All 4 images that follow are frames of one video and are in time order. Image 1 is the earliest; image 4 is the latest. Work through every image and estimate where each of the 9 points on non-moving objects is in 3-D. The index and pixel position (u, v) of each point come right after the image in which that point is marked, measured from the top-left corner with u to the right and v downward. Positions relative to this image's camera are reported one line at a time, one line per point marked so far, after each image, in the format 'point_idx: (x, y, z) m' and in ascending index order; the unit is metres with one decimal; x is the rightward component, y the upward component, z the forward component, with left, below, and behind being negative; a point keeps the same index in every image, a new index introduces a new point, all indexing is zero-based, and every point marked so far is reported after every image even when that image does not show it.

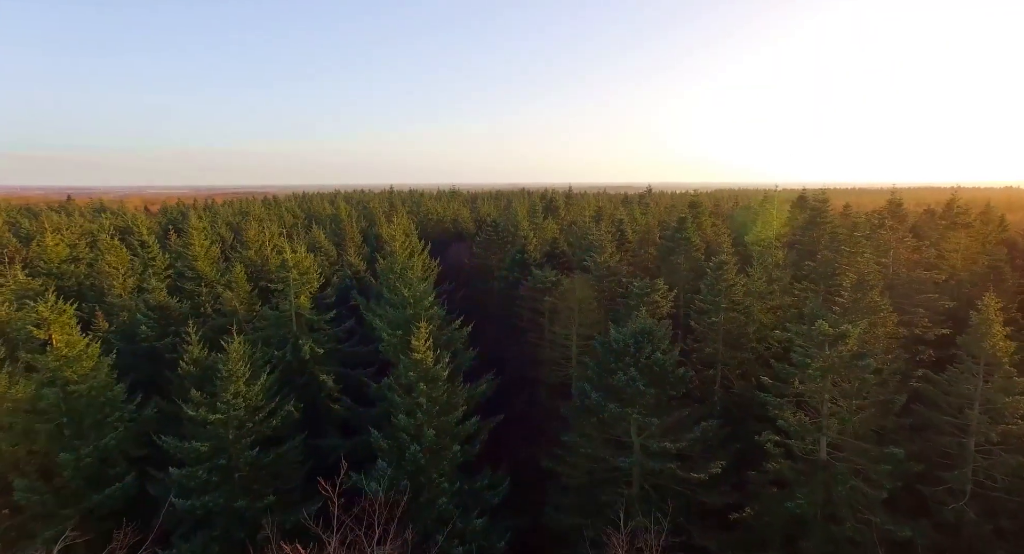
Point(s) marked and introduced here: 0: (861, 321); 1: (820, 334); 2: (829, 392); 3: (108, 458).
0: (+13.5, -1.7, +19.1) m
1: (+11.4, -2.1, +18.4) m
2: (+11.8, -4.3, +18.5) m
3: (-16.3, -7.3, +20.0) m
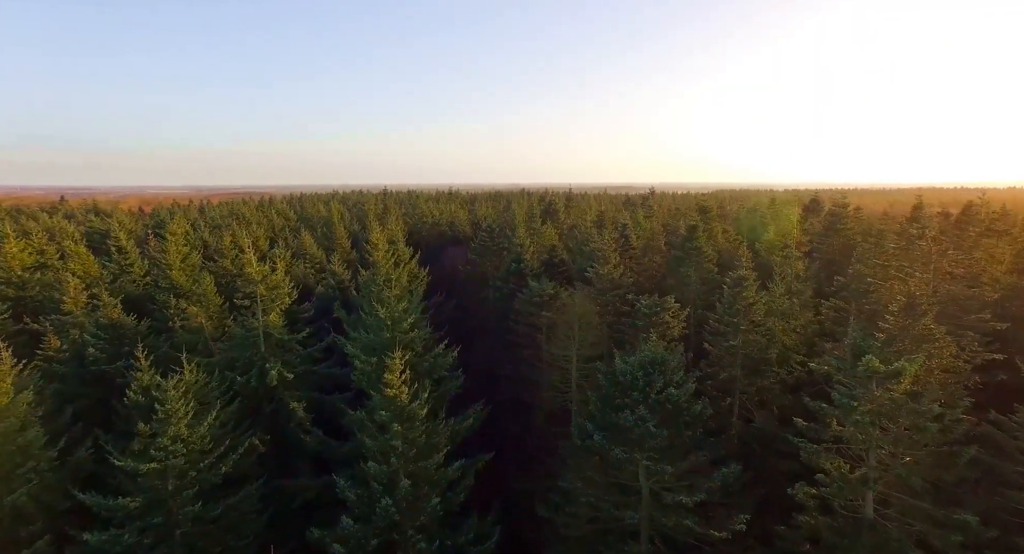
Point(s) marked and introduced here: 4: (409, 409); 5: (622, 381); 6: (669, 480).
0: (+13.1, -2.5, +16.1) m
1: (+11.0, -2.9, +15.4) m
2: (+11.4, -5.1, +15.5) m
3: (-16.7, -8.1, +17.0) m
4: (-3.8, -5.0, +18.6) m
5: (+4.3, -4.0, +19.4) m
6: (+5.9, -7.7, +18.7) m
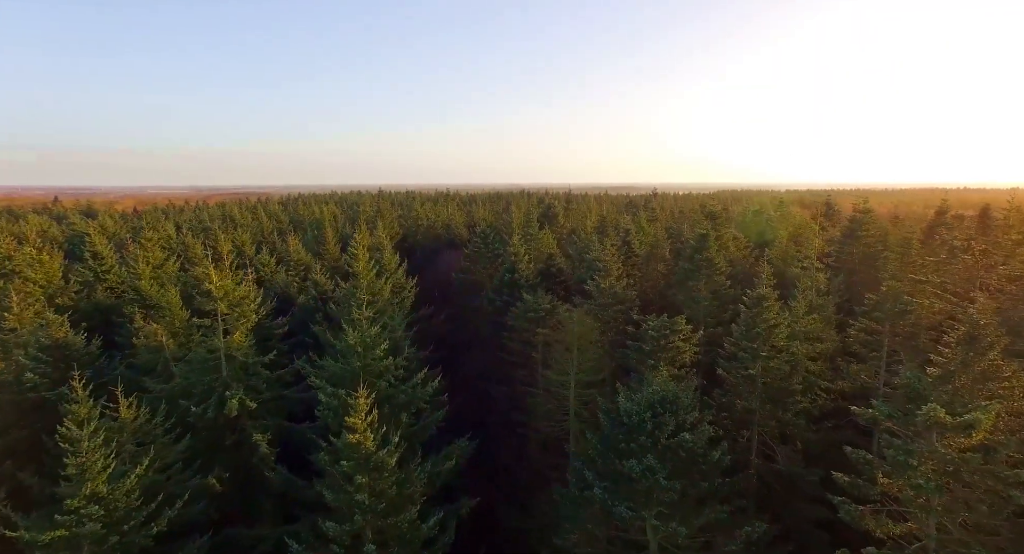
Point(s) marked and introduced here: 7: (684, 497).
0: (+12.6, -3.3, +13.3) m
1: (+10.6, -3.7, +12.6) m
2: (+11.0, -5.9, +12.7) m
3: (-17.2, -8.9, +14.2) m
4: (-4.3, -5.7, +15.8) m
5: (+3.8, -4.8, +16.6) m
6: (+5.4, -8.4, +15.9) m
7: (+5.6, -7.2, +16.2) m
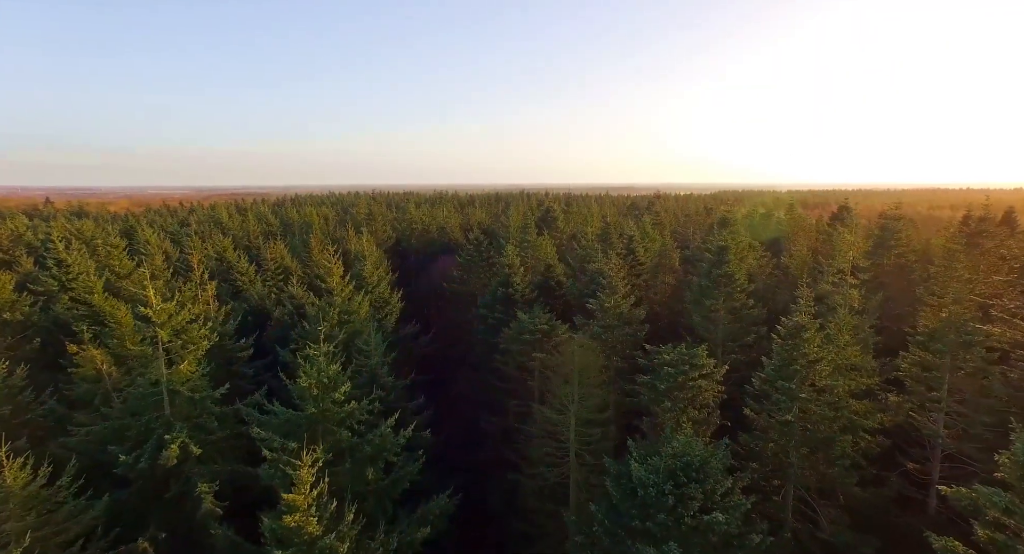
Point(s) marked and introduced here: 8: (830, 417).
0: (+12.2, -4.2, +9.9) m
1: (+10.2, -4.6, +9.2) m
2: (+10.6, -6.8, +9.3) m
3: (-17.6, -9.8, +10.8) m
4: (-4.7, -6.6, +12.4) m
5: (+3.4, -5.7, +13.2) m
6: (+5.0, -9.3, +12.5) m
7: (+5.2, -8.0, +12.8) m
8: (+10.9, -4.8, +17.0) m
